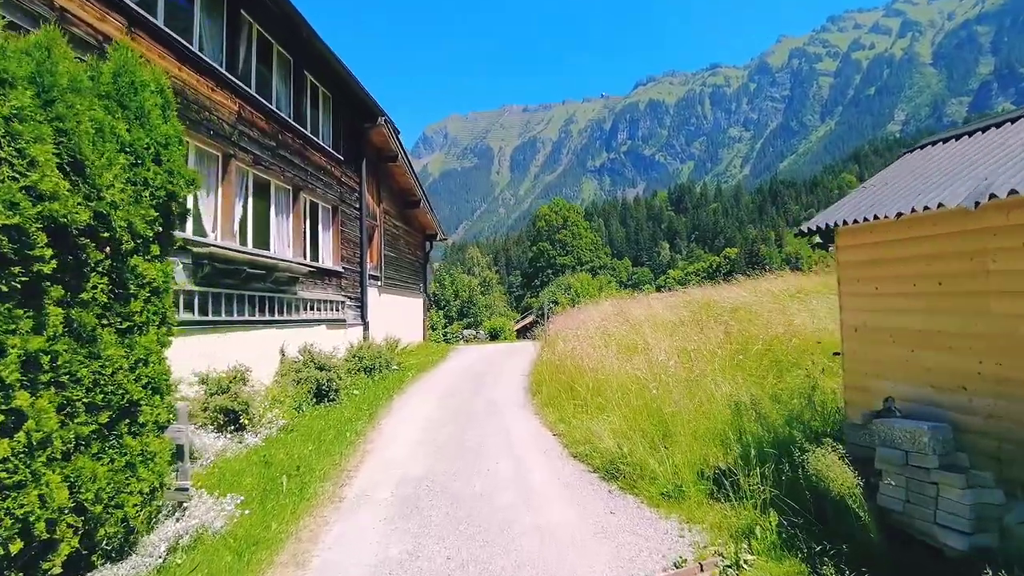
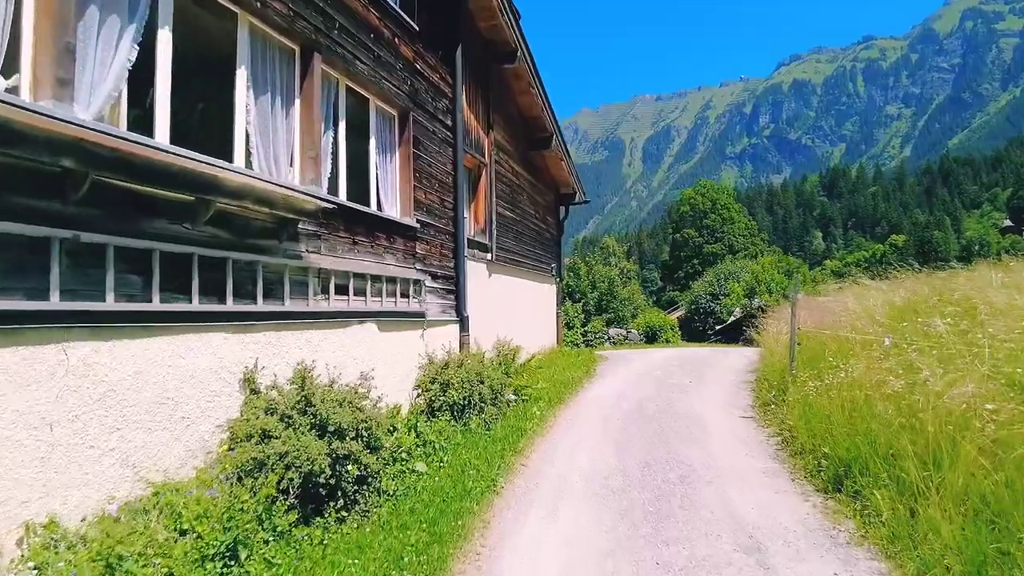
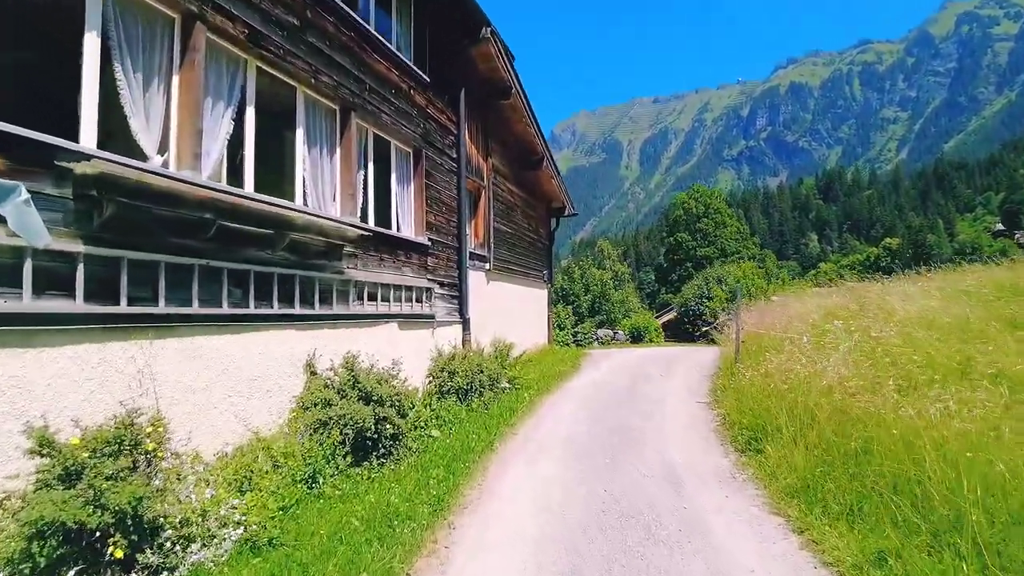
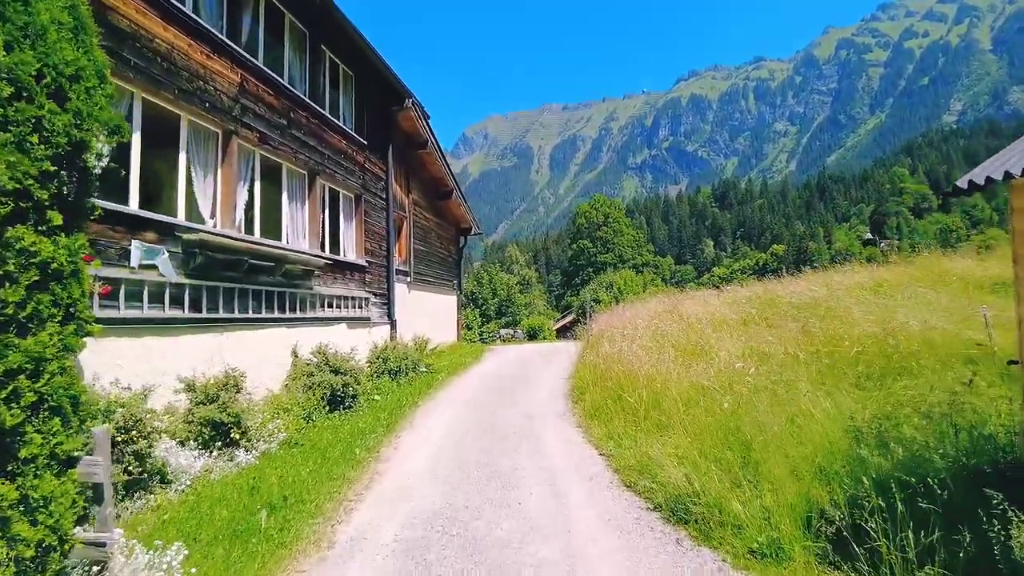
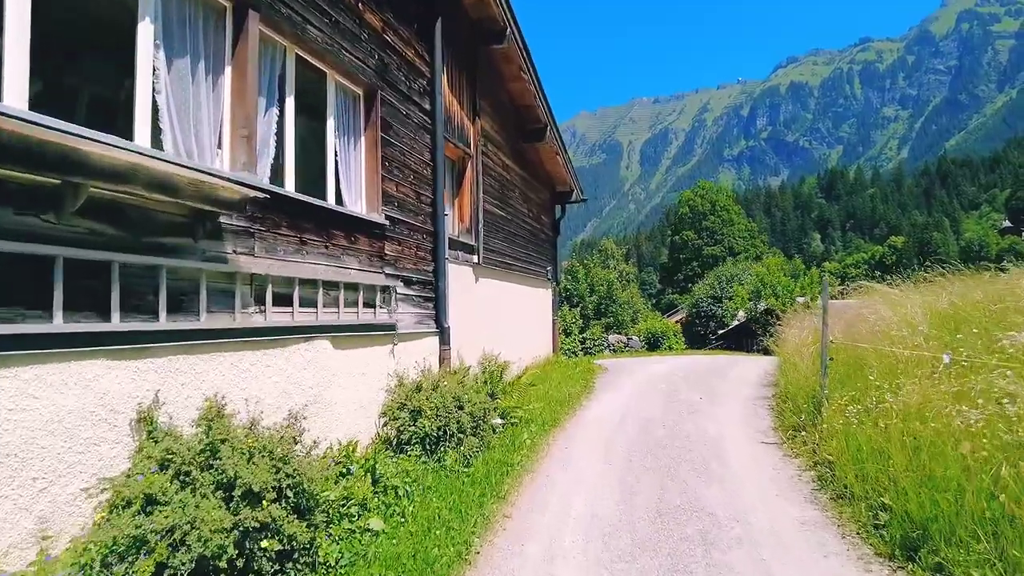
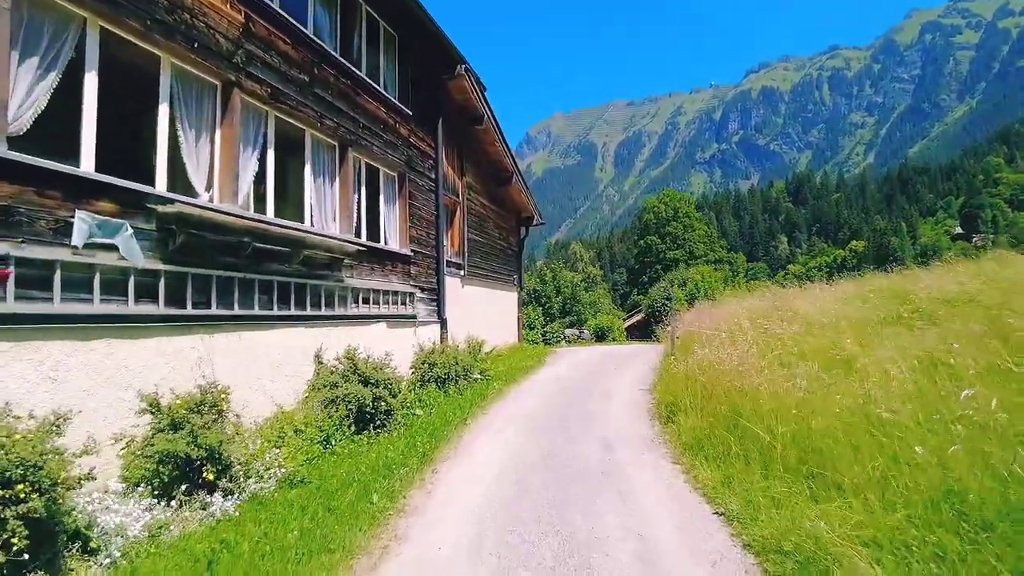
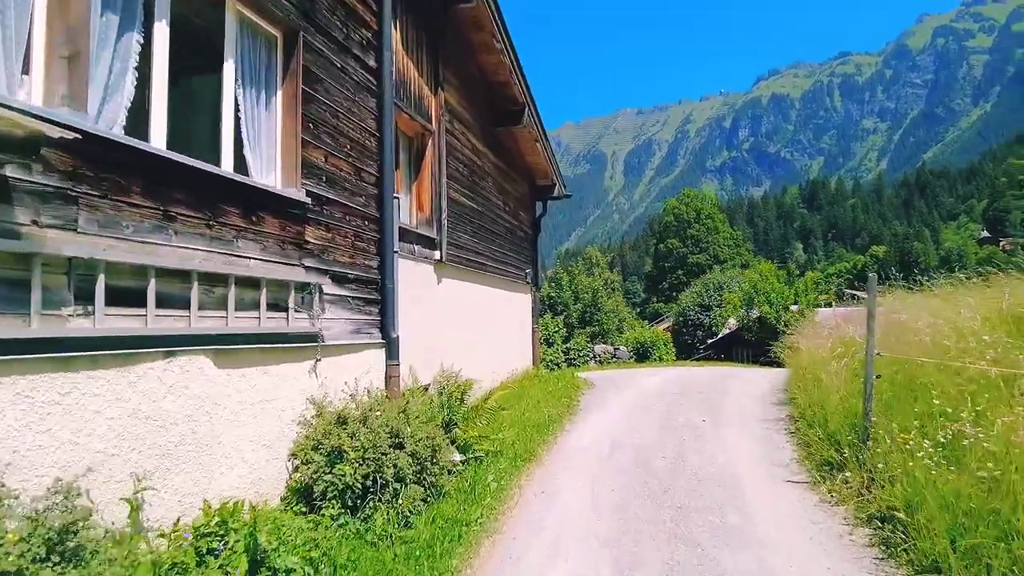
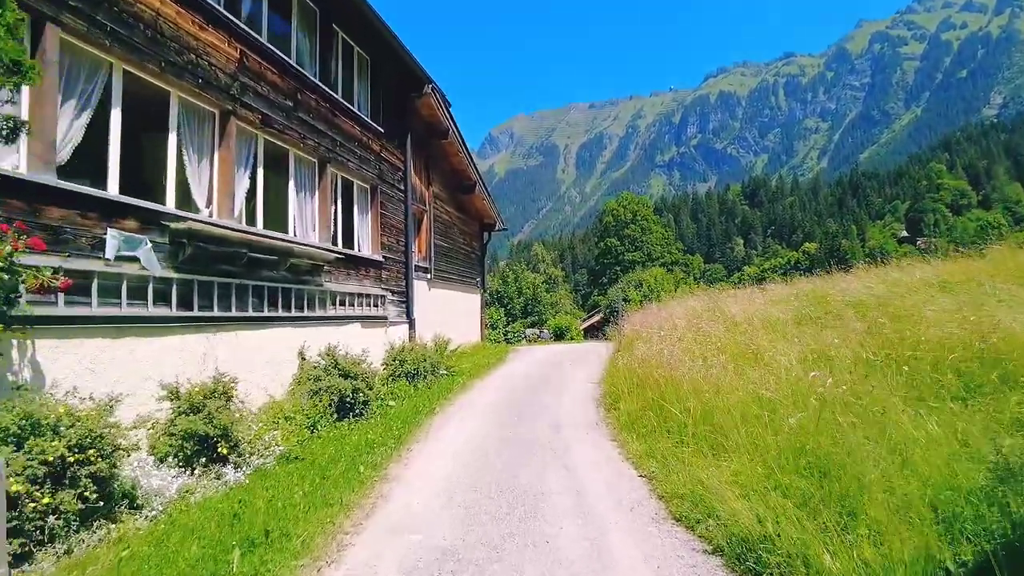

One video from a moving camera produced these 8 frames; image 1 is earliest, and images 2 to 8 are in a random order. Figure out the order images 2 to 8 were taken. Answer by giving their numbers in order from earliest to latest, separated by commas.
4, 8, 6, 3, 2, 5, 7
